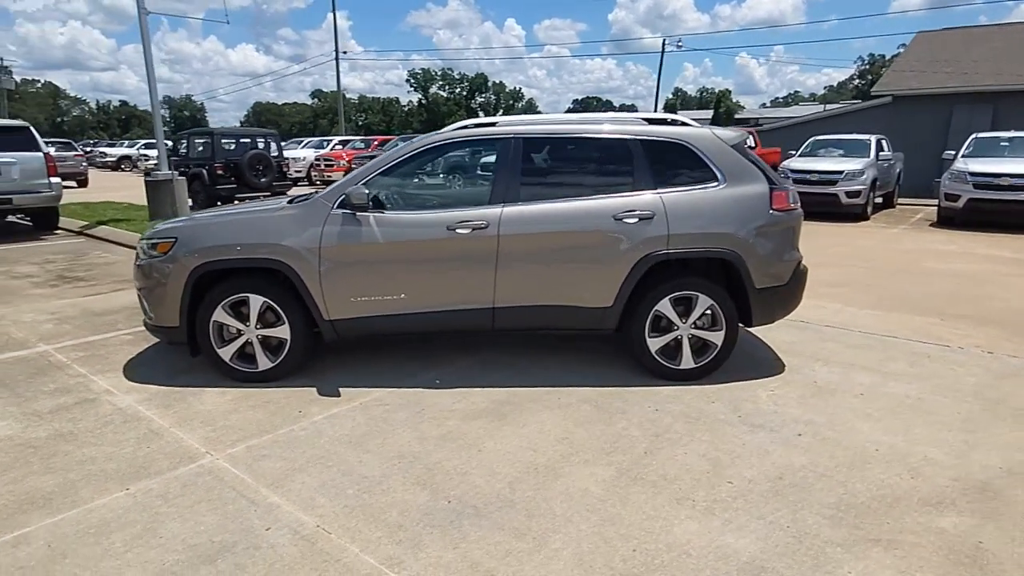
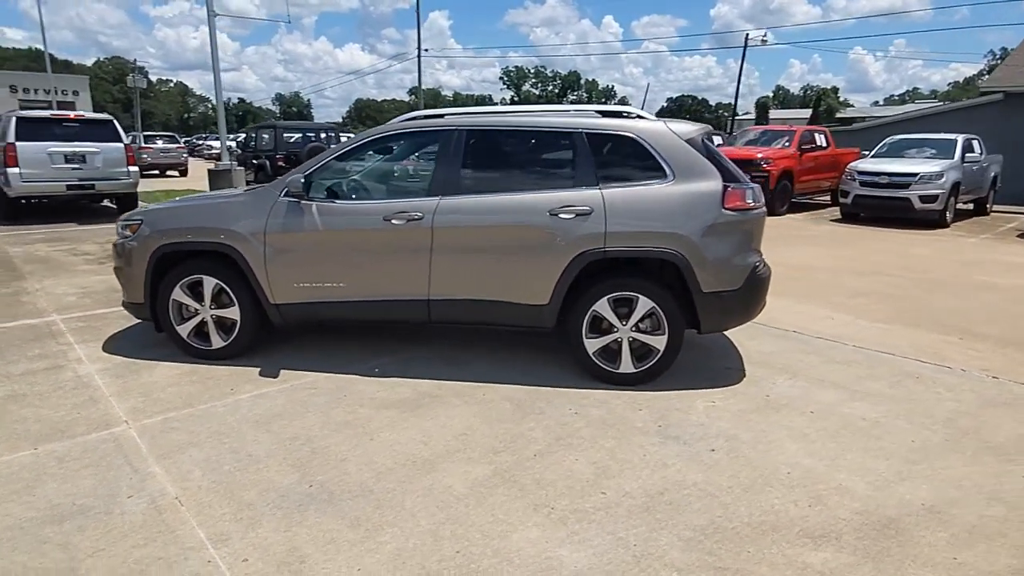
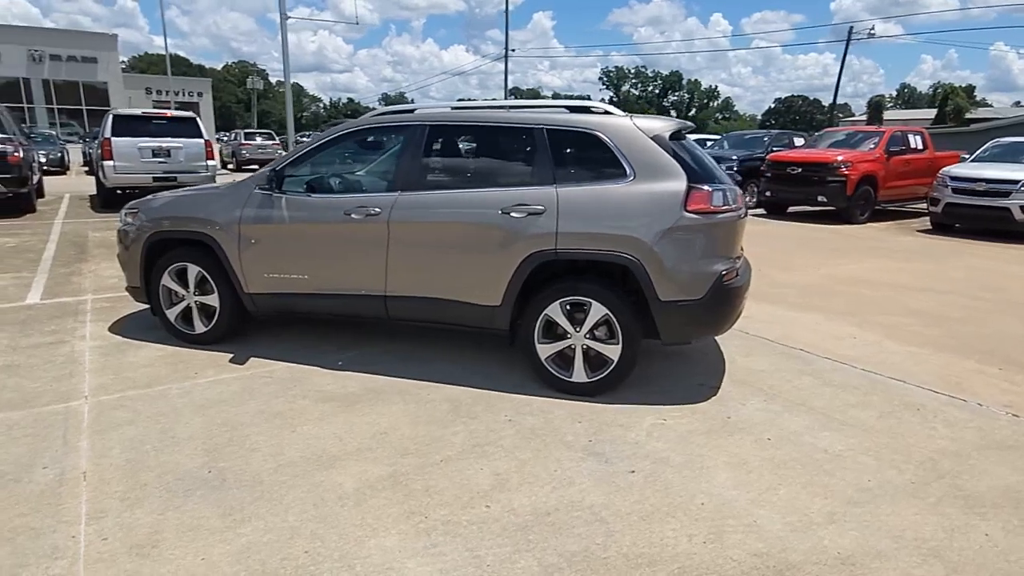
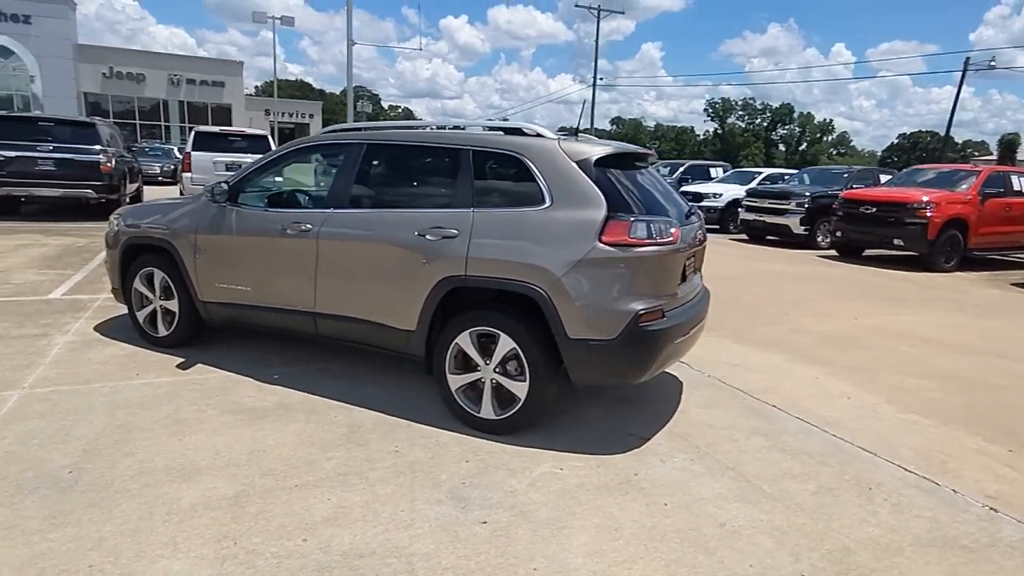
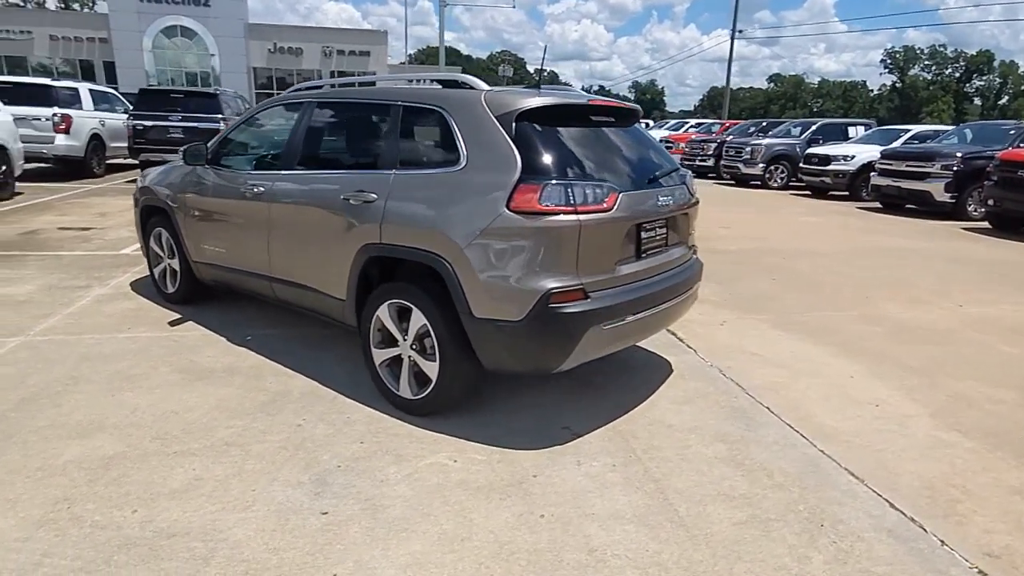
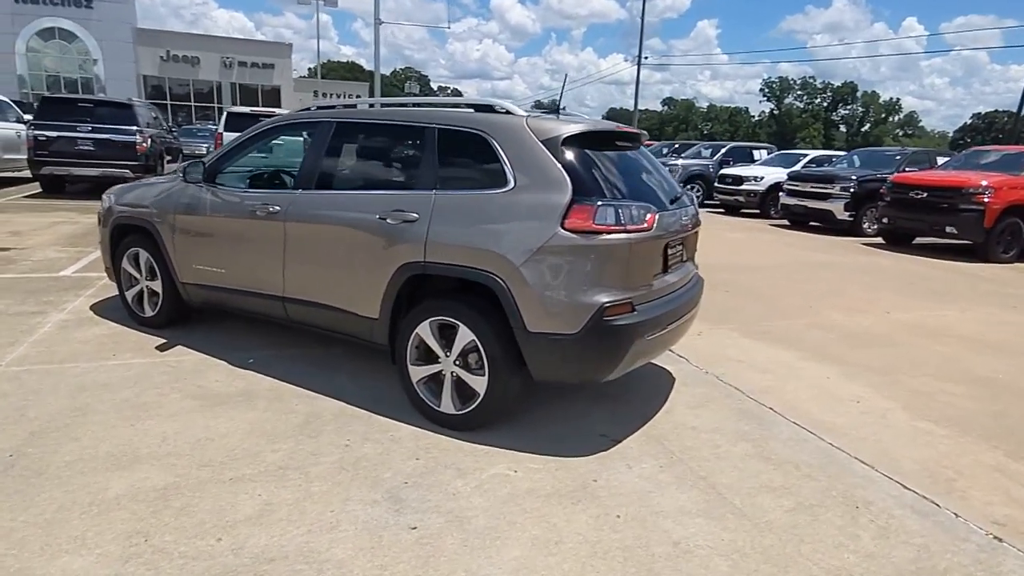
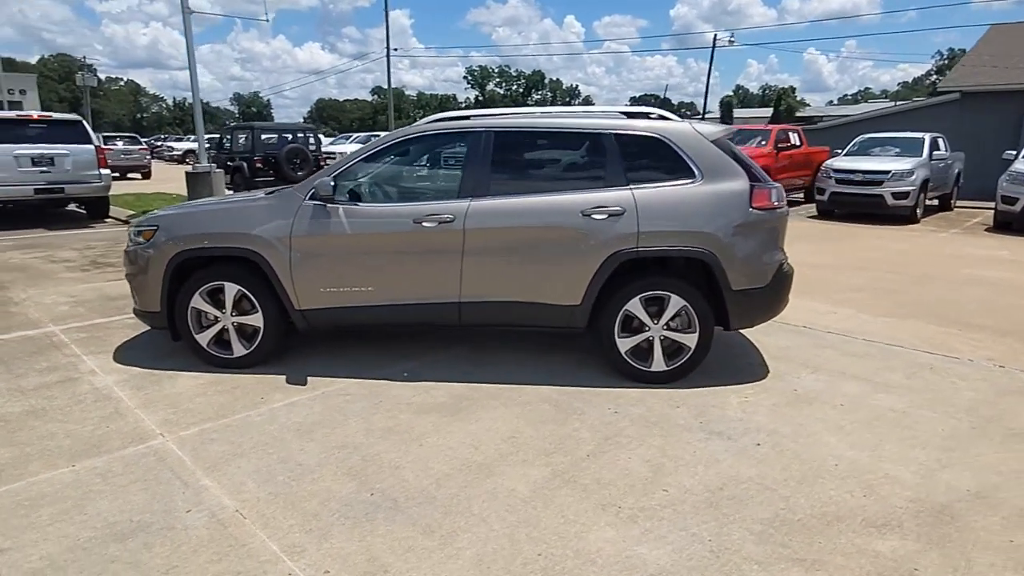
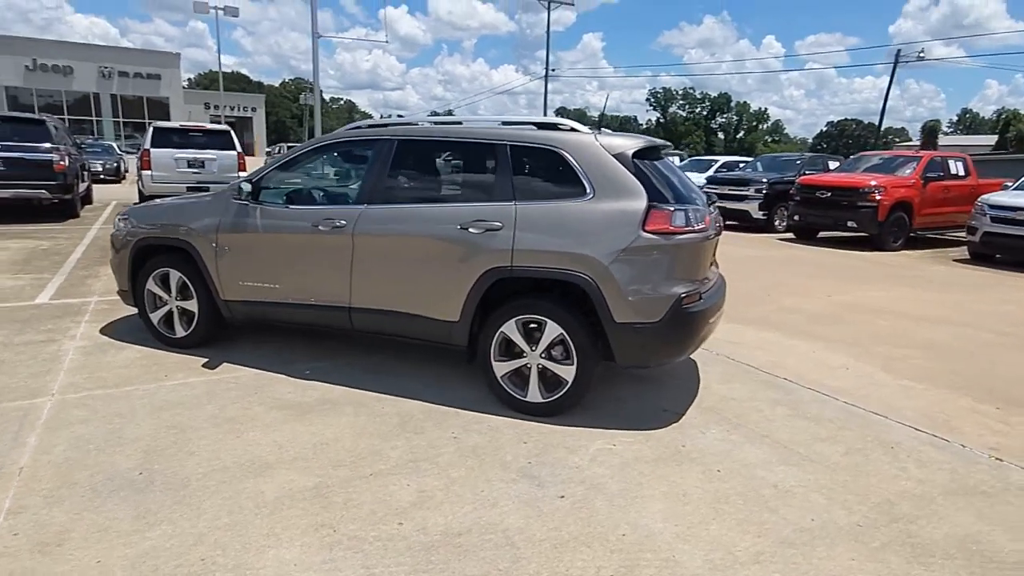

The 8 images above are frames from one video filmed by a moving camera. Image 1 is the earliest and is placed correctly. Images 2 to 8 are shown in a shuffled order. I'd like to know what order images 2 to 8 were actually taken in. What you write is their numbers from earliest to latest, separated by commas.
7, 2, 3, 8, 4, 6, 5
